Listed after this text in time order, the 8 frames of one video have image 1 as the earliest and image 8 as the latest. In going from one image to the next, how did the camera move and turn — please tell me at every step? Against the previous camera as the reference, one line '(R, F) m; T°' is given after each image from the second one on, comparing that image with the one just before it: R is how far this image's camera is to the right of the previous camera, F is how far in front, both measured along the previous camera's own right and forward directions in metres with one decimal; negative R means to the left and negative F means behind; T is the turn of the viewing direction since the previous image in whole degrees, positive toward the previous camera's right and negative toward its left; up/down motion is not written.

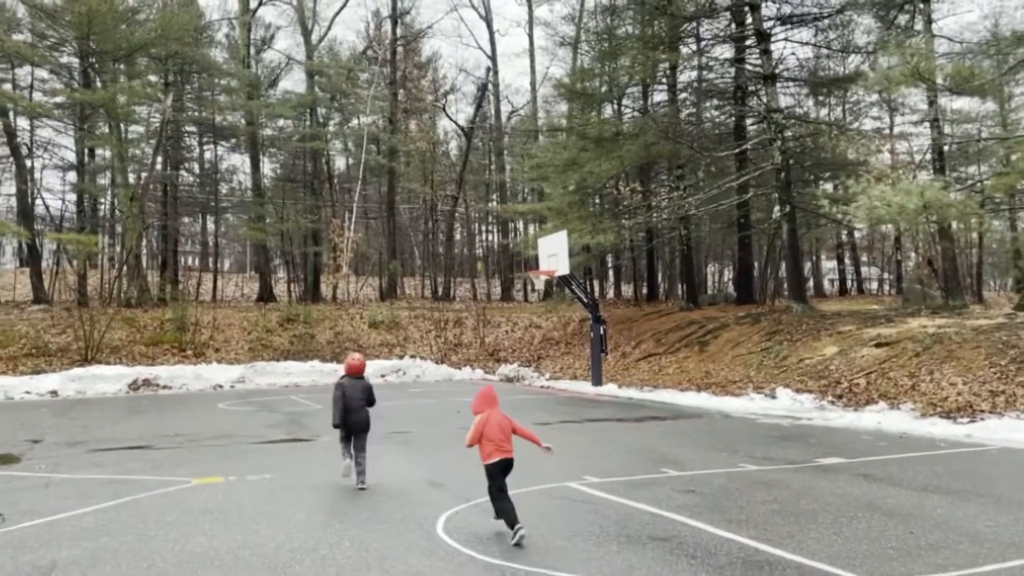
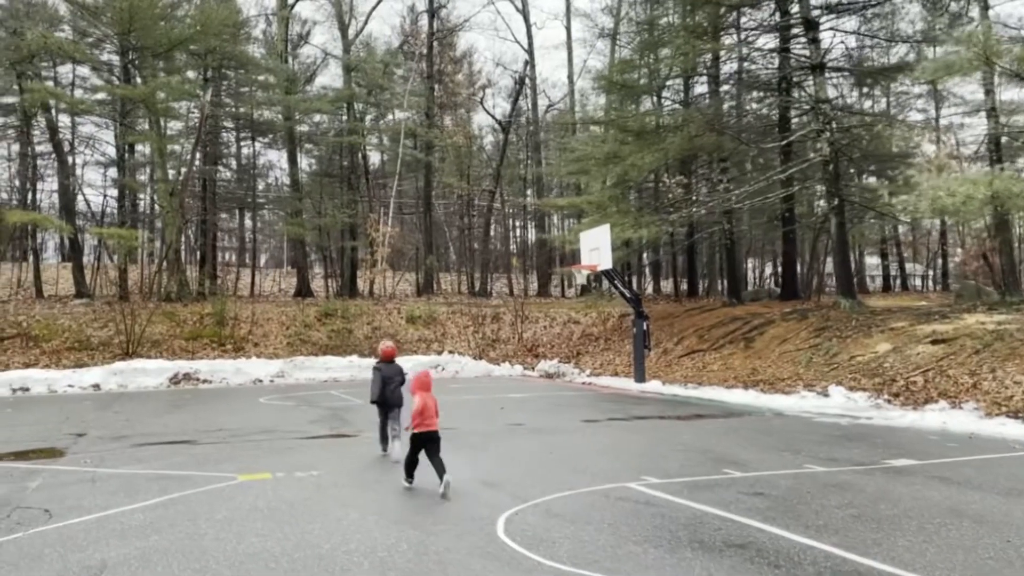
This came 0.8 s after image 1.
(-0.2, +0.2) m; -2°
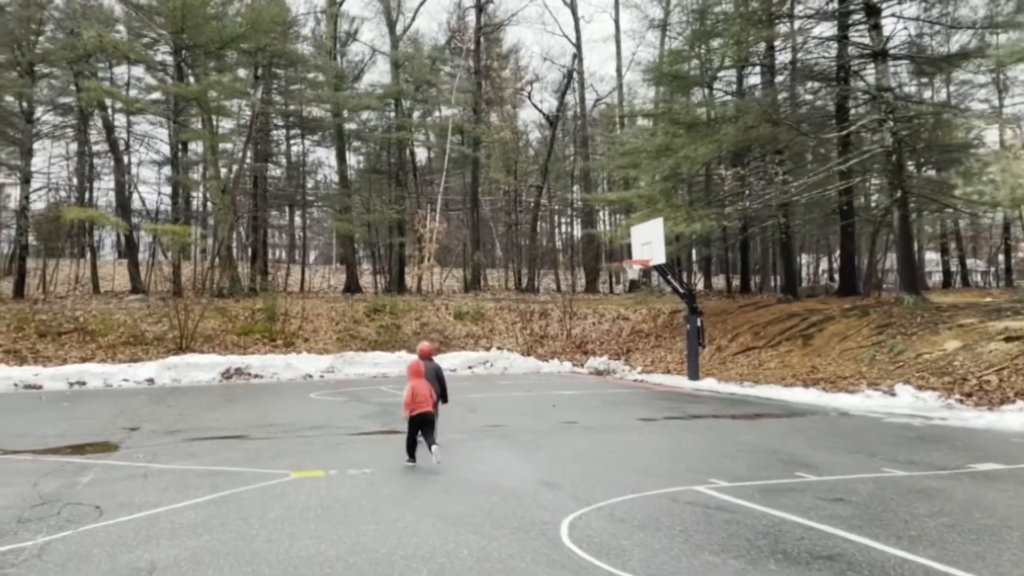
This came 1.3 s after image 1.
(-0.1, +0.2) m; -3°
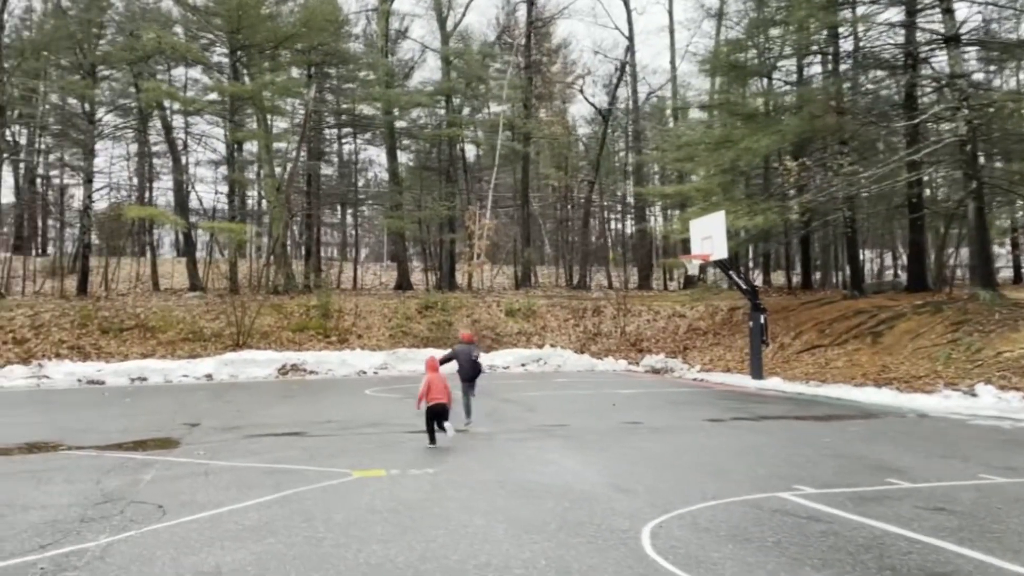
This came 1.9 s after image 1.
(-0.1, +0.2) m; -3°
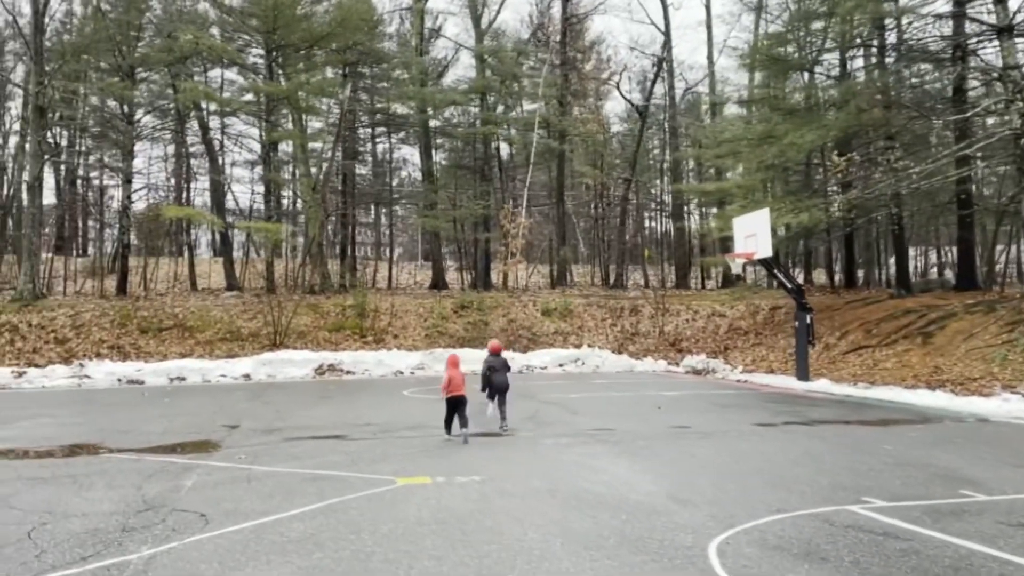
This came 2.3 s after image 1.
(-0.1, +0.2) m; -2°
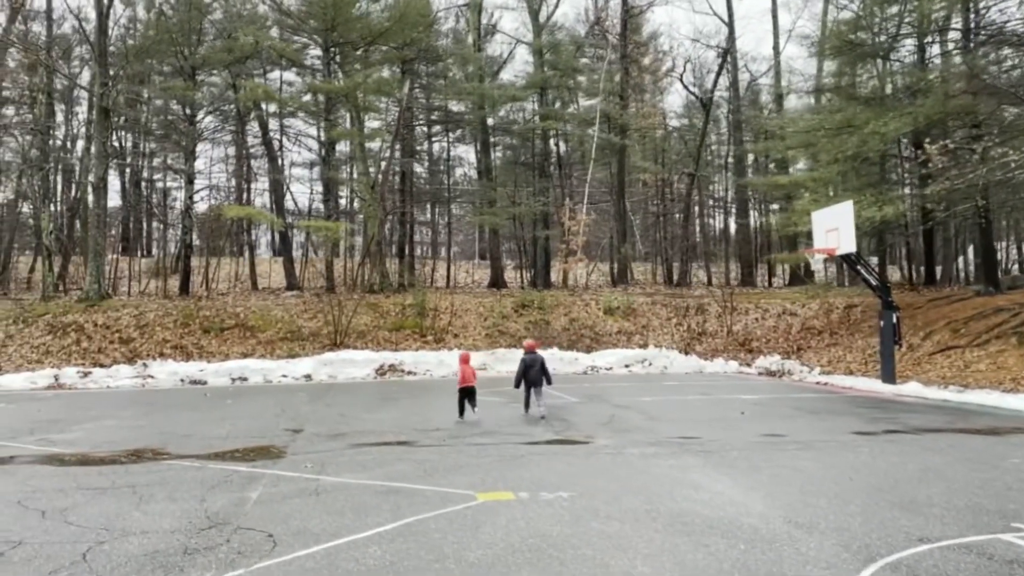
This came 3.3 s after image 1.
(-0.2, +0.5) m; -4°
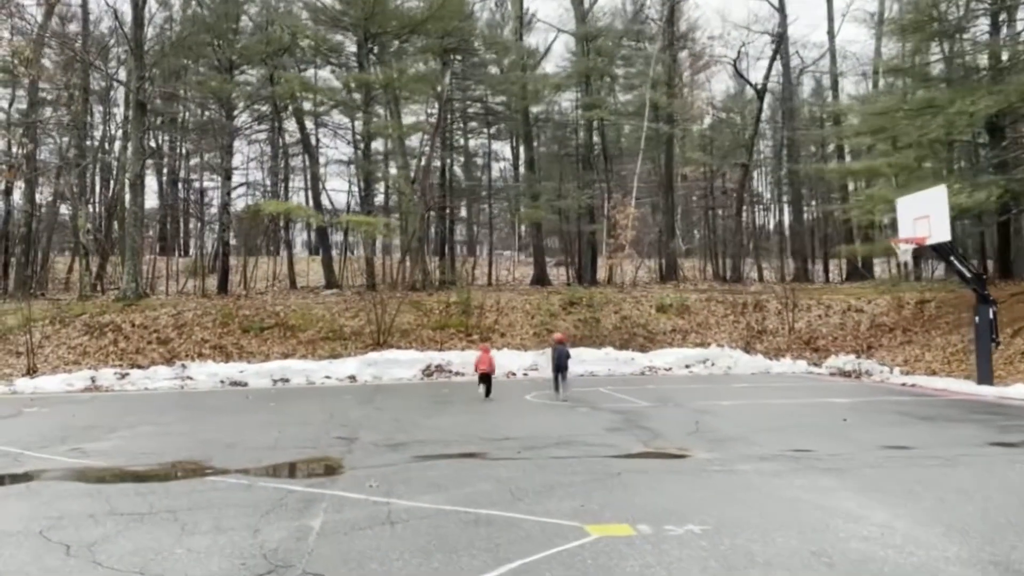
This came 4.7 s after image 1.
(-0.4, +0.9) m; -2°
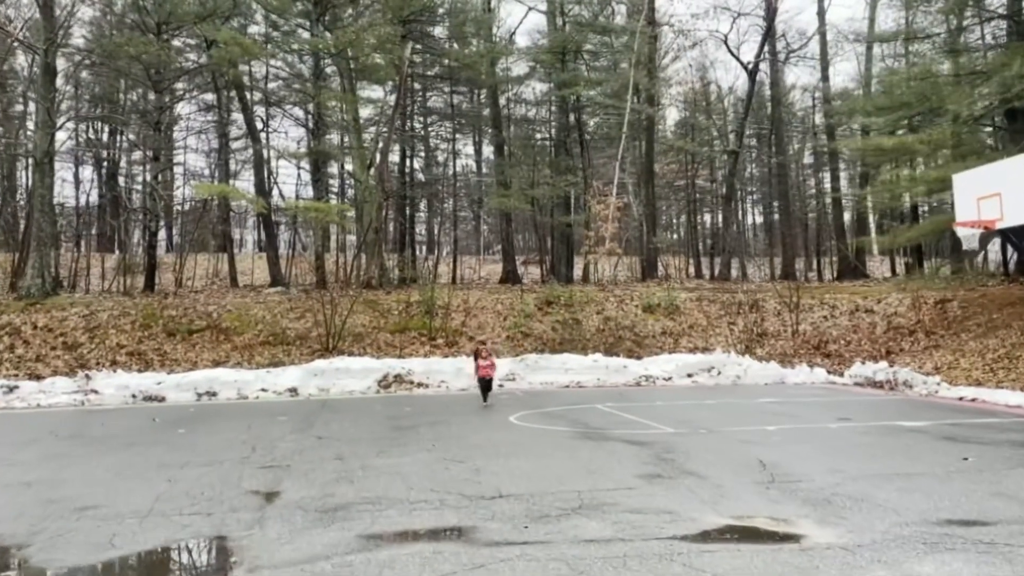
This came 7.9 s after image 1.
(-0.2, +2.5) m; +3°
